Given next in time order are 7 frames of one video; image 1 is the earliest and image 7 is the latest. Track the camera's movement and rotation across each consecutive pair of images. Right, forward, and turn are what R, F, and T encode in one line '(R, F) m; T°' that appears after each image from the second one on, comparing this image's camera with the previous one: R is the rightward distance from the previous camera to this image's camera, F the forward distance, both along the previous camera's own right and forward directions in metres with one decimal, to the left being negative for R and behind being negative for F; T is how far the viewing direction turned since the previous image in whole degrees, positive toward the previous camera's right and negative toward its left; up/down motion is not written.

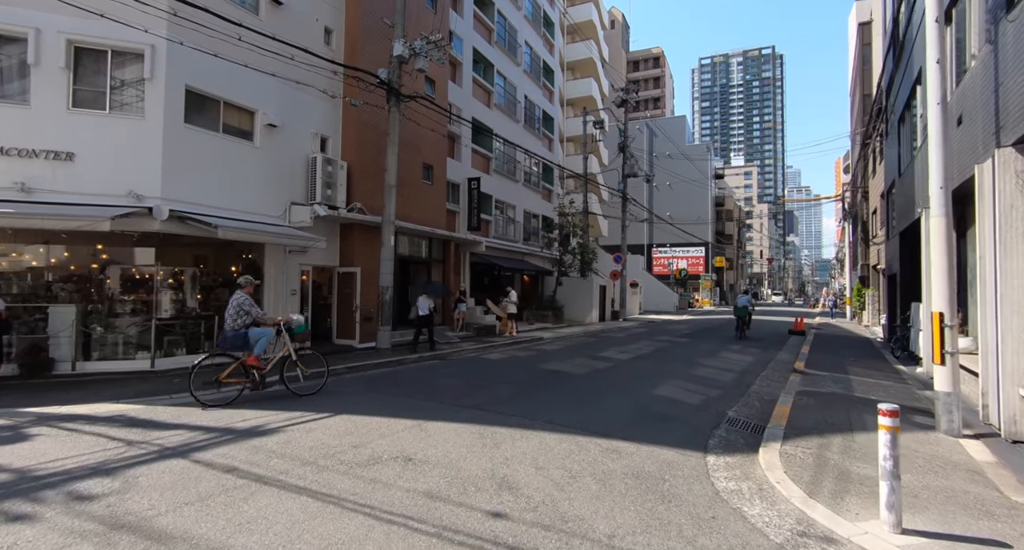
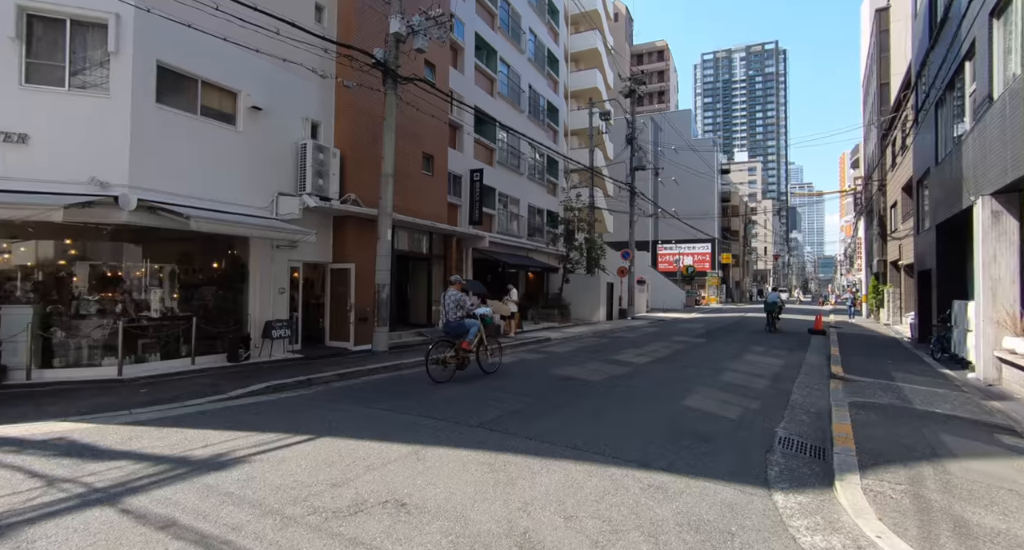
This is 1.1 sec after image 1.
(-0.1, +1.1) m; 0°
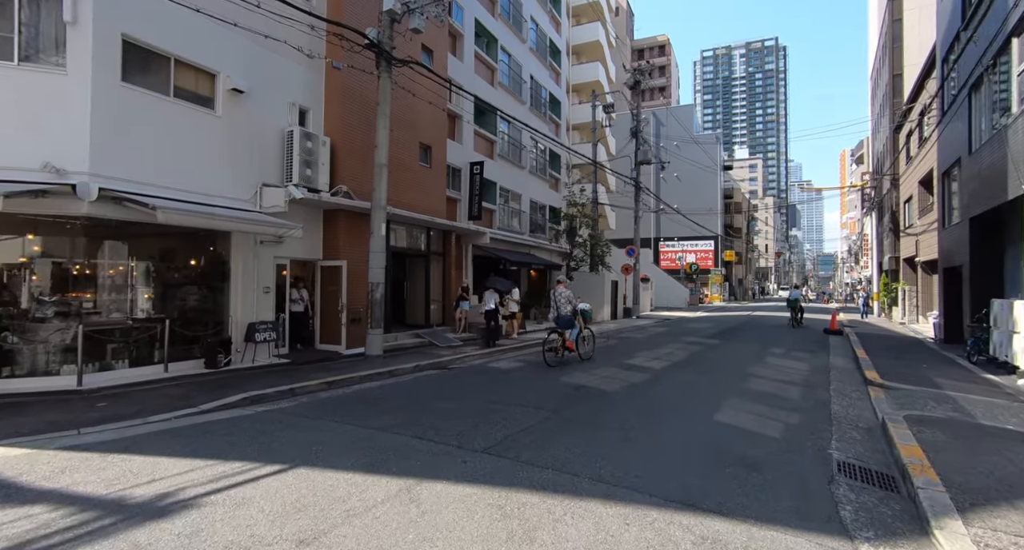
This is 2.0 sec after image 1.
(-0.1, +0.9) m; 0°
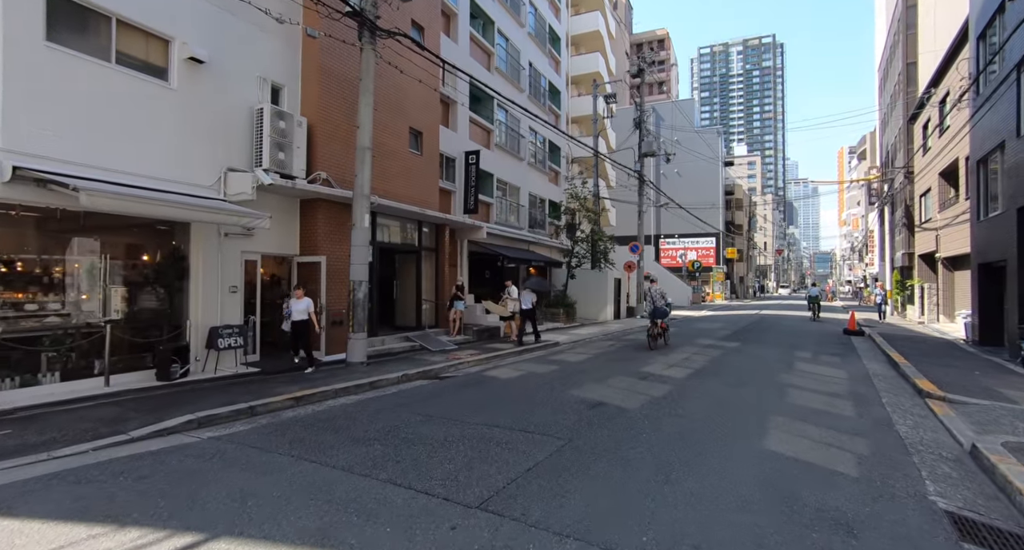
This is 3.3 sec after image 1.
(-0.1, +1.3) m; 0°
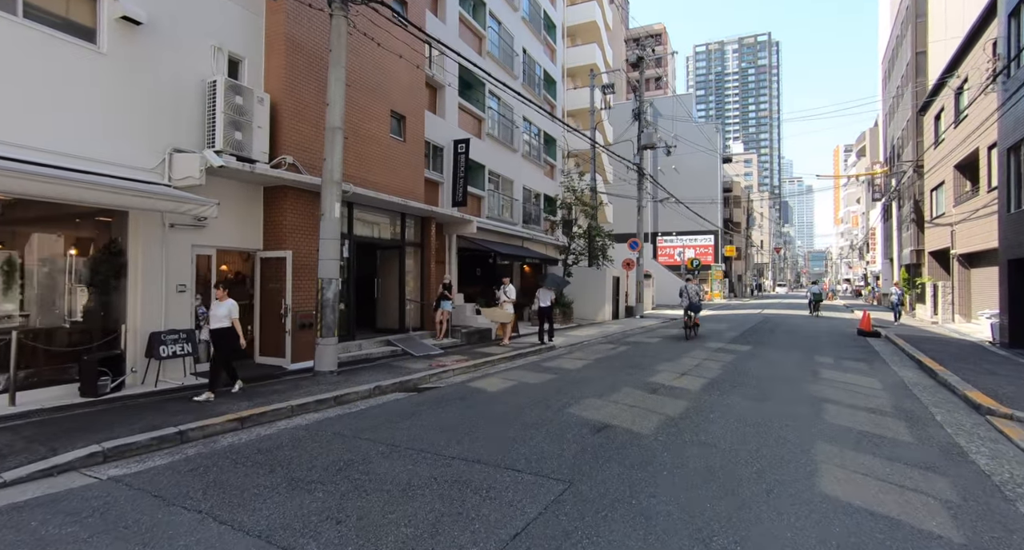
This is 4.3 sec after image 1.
(+0.1, +1.3) m; +1°
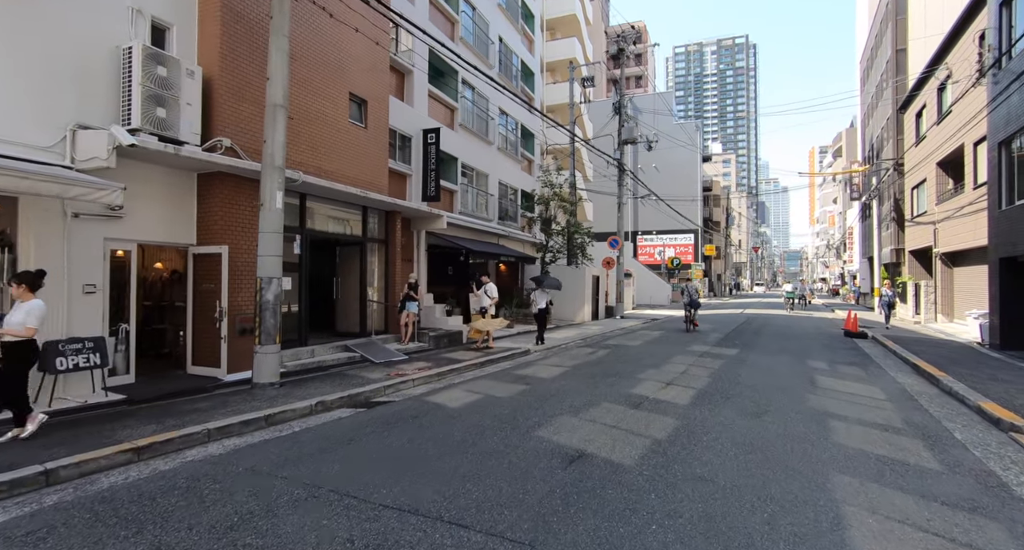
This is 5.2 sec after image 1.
(+0.2, +1.0) m; +2°
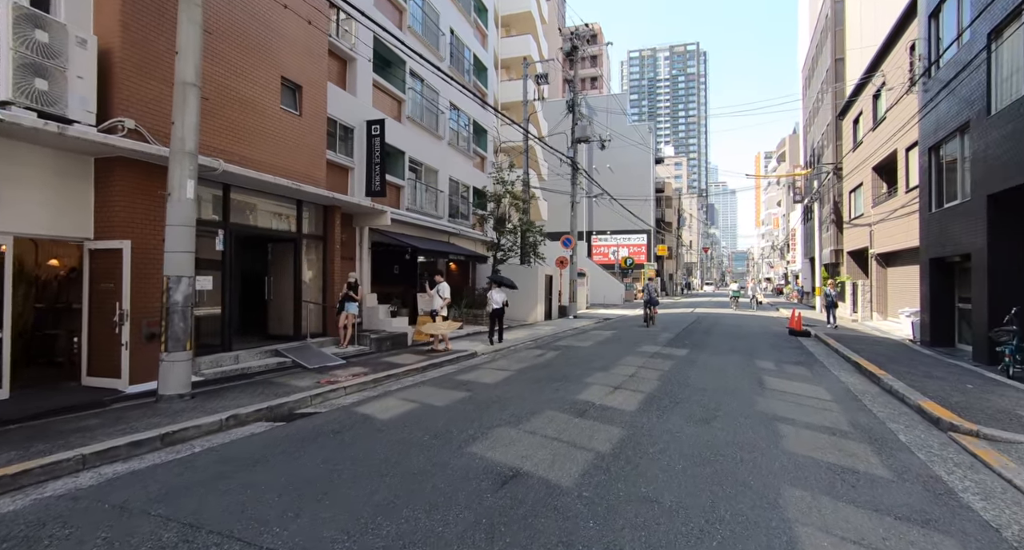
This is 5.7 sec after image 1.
(+0.3, +0.5) m; +5°
